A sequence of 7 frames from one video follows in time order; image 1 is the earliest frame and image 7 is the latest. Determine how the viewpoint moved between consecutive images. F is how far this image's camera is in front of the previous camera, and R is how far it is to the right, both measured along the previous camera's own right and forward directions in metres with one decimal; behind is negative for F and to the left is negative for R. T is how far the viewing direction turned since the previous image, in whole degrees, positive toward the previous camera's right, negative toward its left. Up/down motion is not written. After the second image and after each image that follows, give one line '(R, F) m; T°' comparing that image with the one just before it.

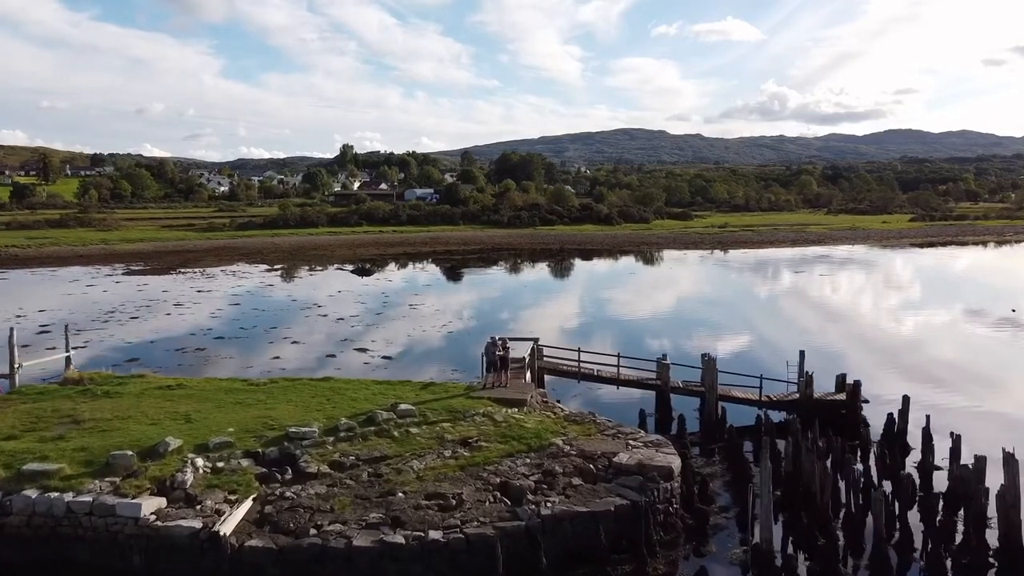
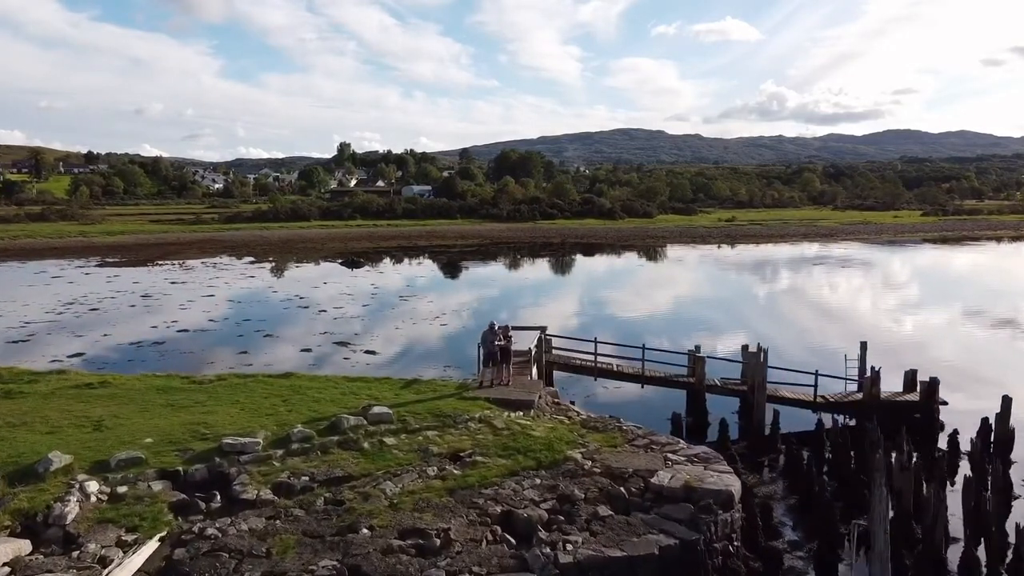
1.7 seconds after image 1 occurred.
(-0.1, +3.9) m; 0°
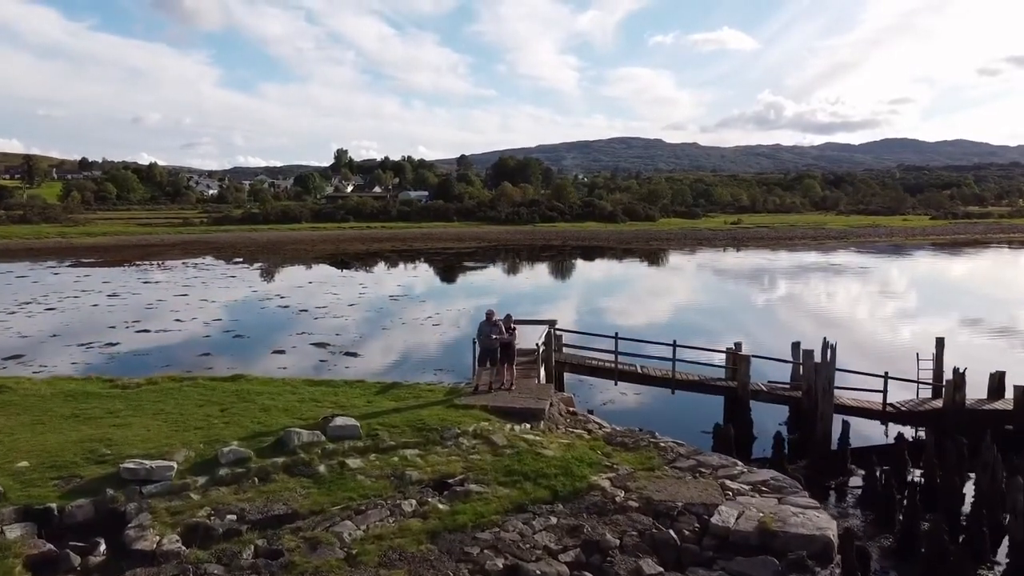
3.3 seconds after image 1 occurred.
(-0.1, +3.3) m; 0°
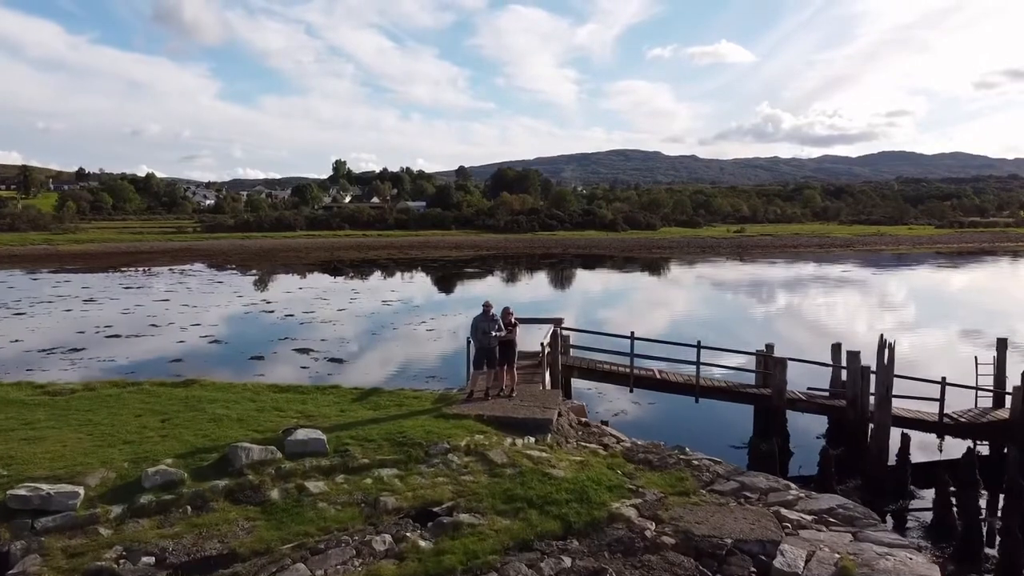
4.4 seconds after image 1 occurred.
(0.0, +2.0) m; 0°
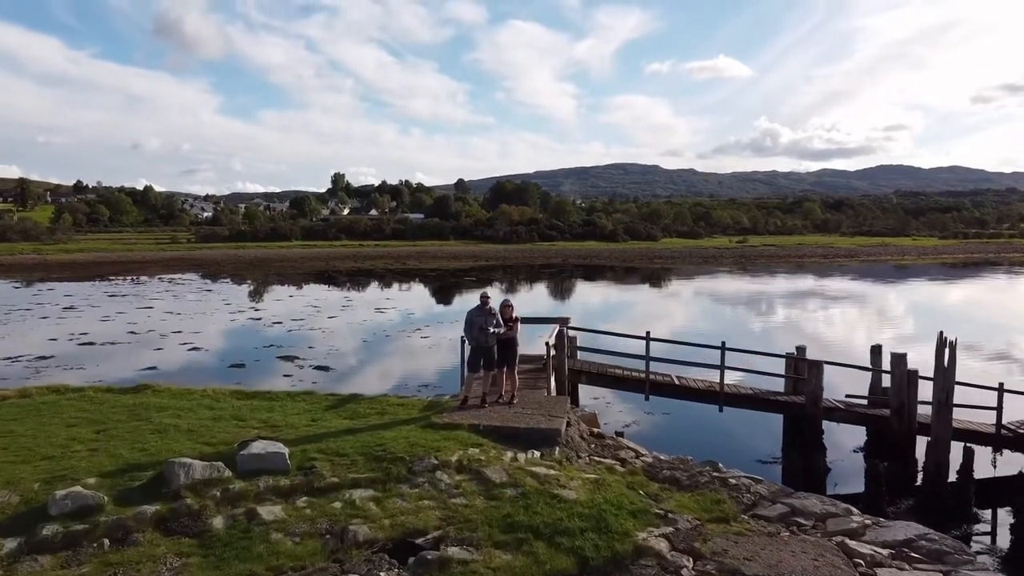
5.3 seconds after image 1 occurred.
(0.0, +1.5) m; 0°
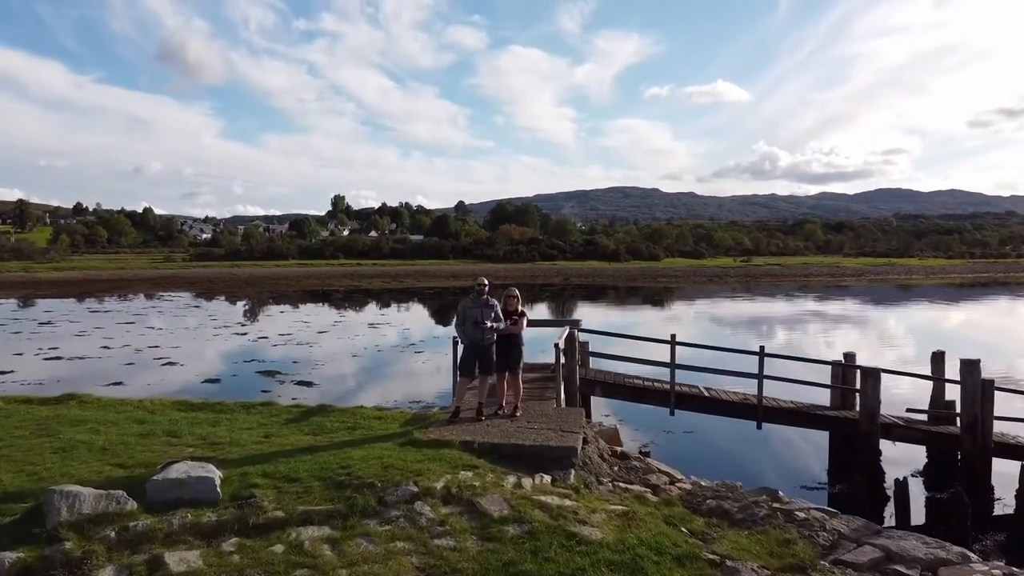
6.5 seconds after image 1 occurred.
(0.0, +1.7) m; 0°
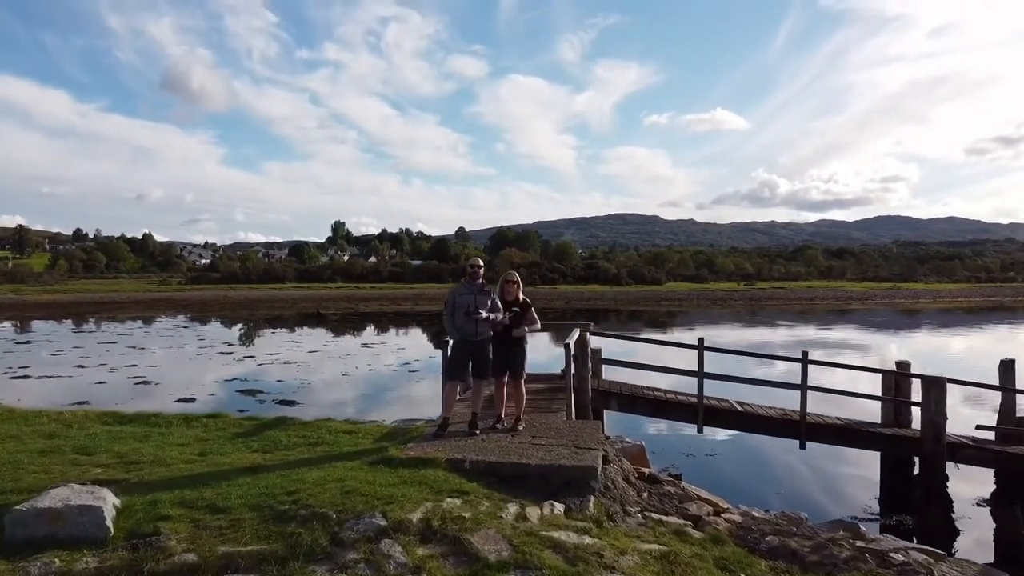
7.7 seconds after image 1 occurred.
(0.0, +1.4) m; 0°
